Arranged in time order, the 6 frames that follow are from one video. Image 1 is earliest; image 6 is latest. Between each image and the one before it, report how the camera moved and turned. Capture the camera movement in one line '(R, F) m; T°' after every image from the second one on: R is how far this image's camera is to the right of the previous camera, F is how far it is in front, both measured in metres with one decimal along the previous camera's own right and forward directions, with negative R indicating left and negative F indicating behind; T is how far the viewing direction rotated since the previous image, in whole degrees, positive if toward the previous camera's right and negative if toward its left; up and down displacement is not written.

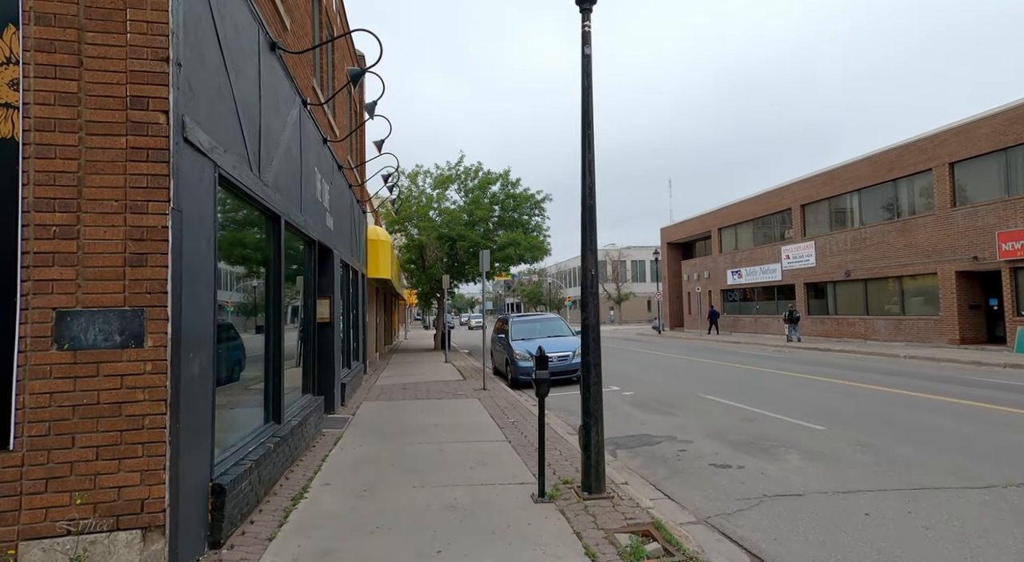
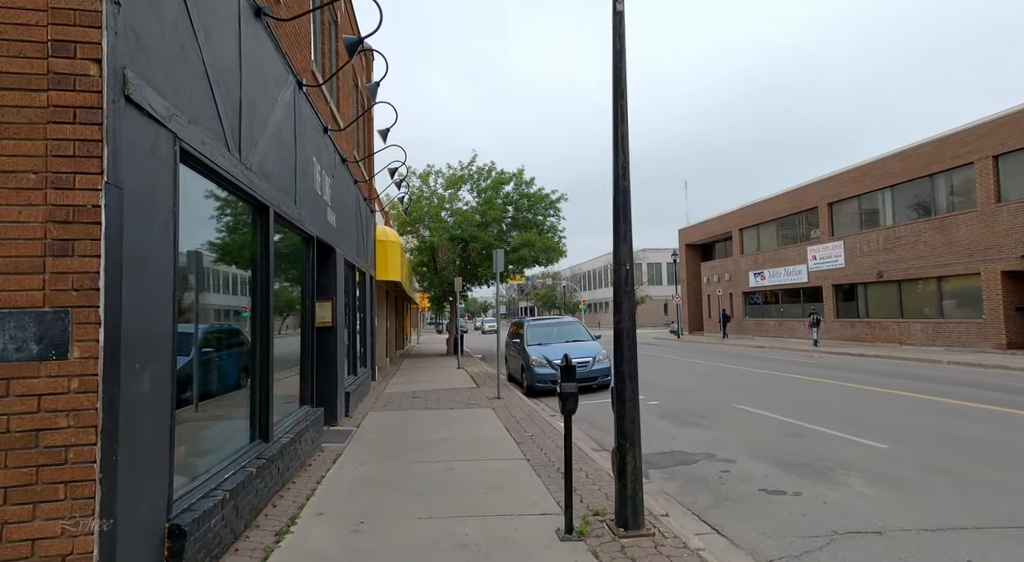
(-0.1, +0.7) m; -1°
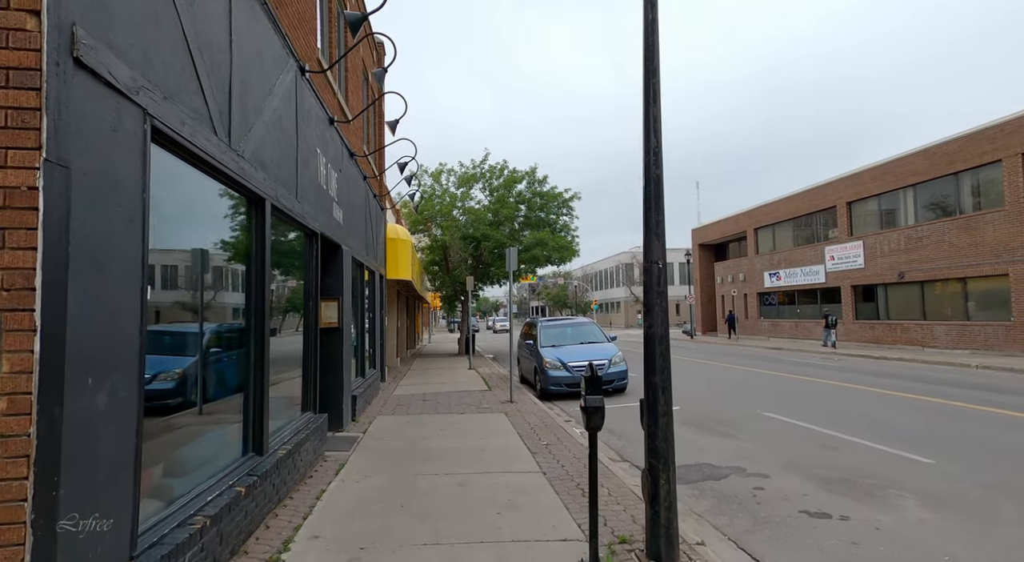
(0.0, +0.5) m; -1°
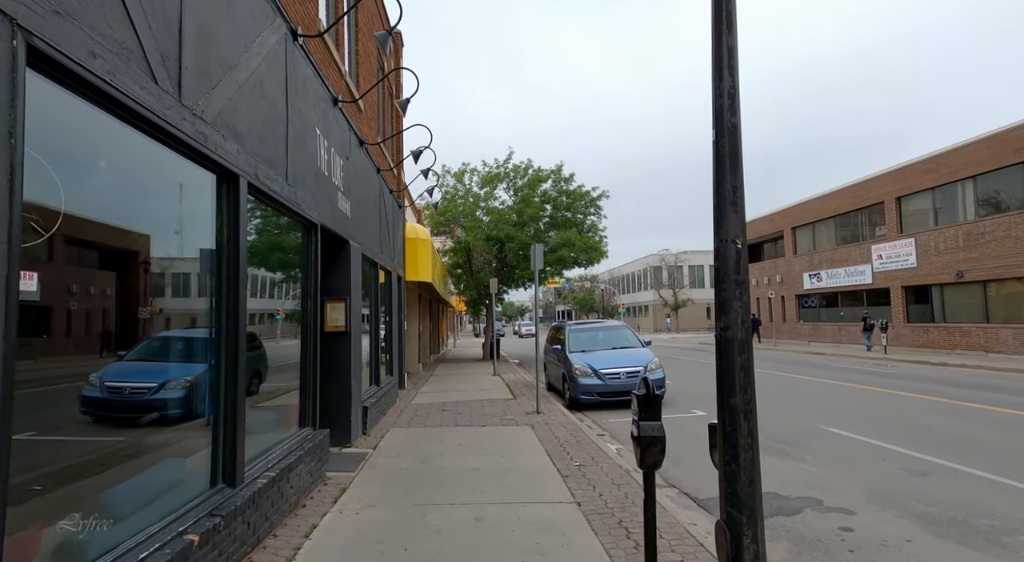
(0.0, +0.9) m; -3°
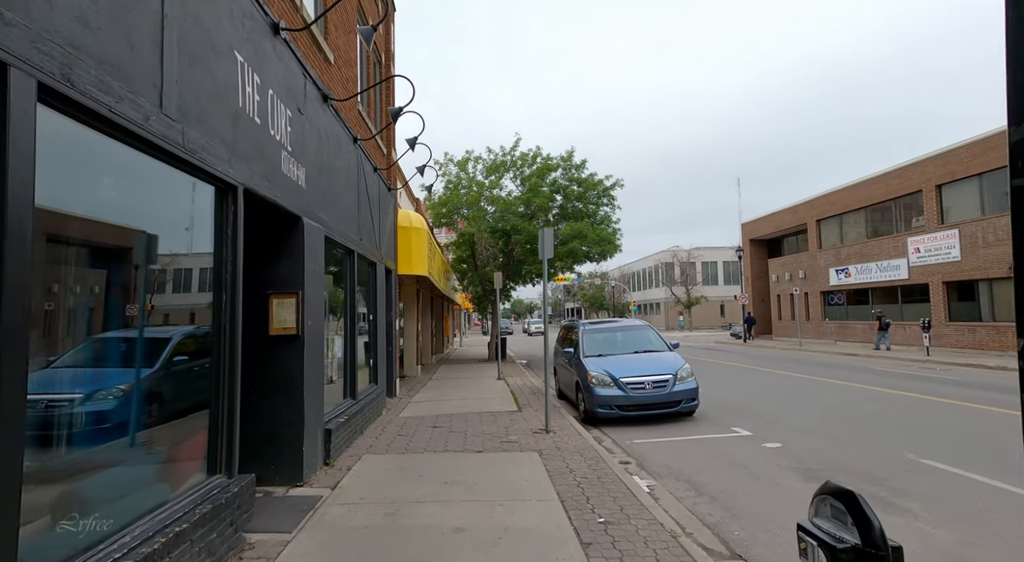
(+0.1, +1.7) m; -1°
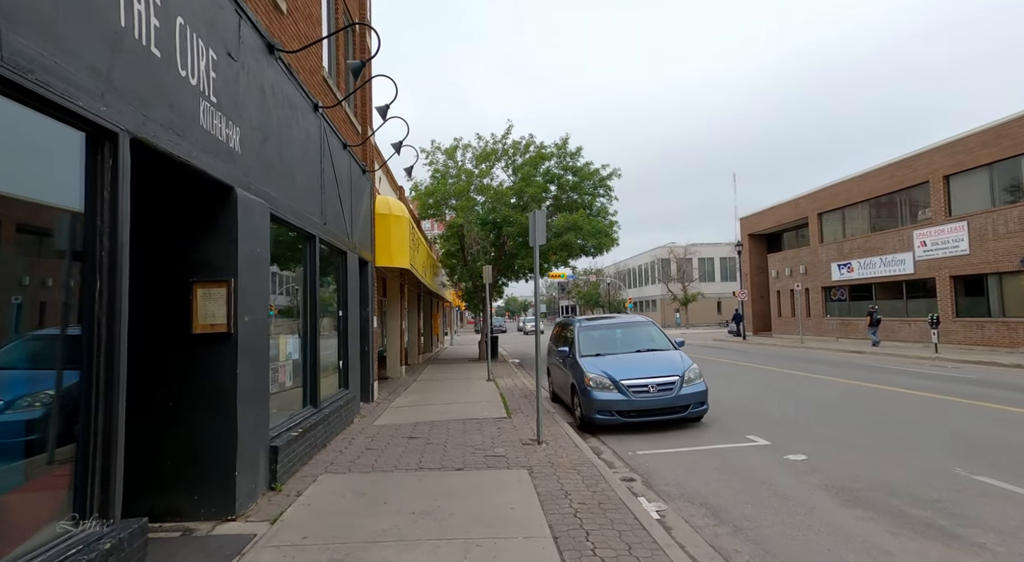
(+0.1, +1.1) m; +1°
